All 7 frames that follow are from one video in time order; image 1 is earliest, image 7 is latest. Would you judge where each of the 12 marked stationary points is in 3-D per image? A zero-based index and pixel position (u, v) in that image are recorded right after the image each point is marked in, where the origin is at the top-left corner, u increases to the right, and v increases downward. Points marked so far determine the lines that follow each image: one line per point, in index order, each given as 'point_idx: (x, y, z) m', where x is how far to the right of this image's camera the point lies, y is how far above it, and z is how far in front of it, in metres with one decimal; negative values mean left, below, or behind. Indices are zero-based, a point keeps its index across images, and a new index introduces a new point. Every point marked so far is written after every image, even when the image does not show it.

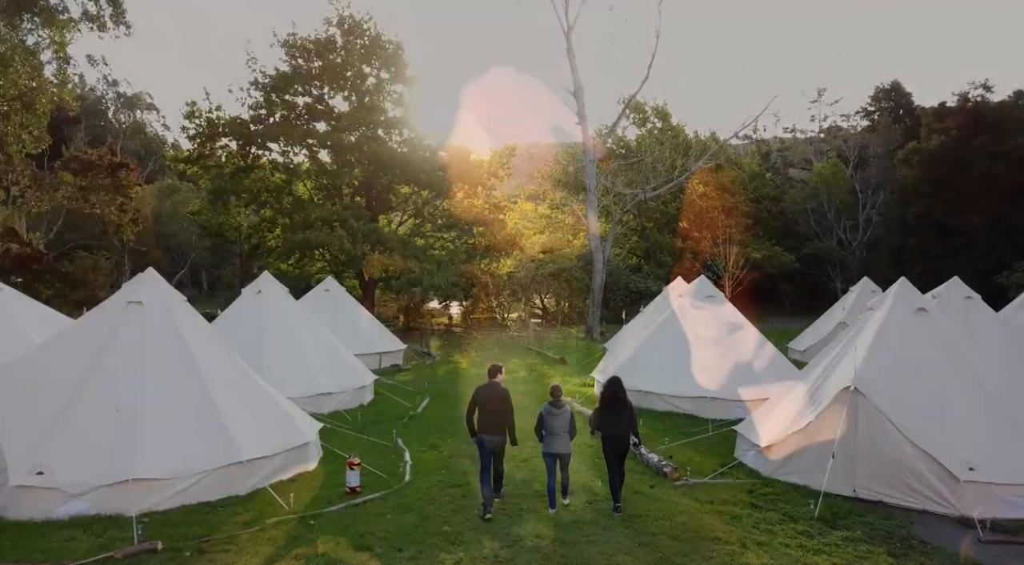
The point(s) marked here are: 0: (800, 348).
0: (+7.5, -1.7, +17.7) m
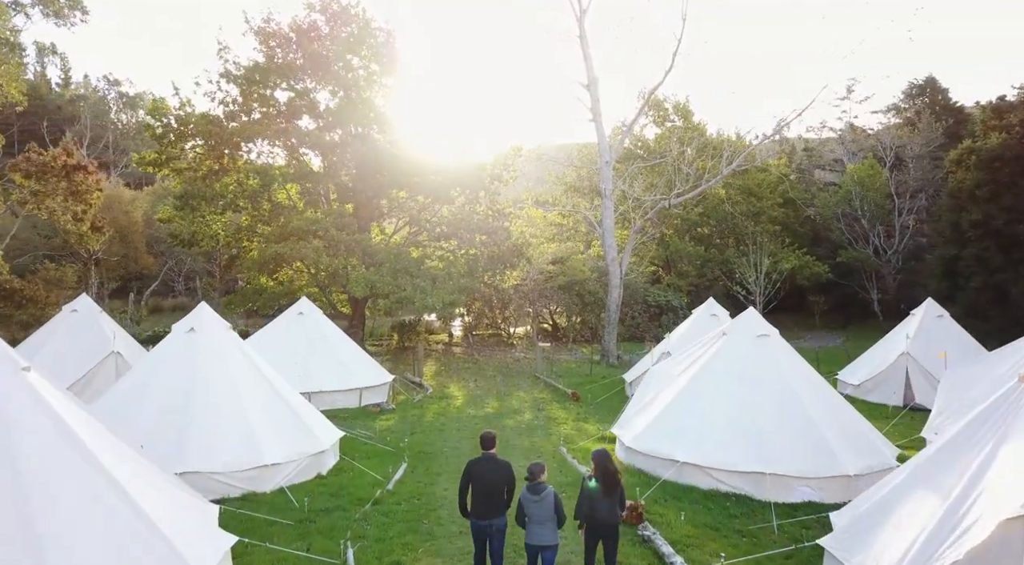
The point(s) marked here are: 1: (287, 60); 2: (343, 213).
0: (+7.6, -2.2, +15.1) m
1: (-6.3, +6.3, +19.0) m
2: (-4.6, +1.8, +18.3) m
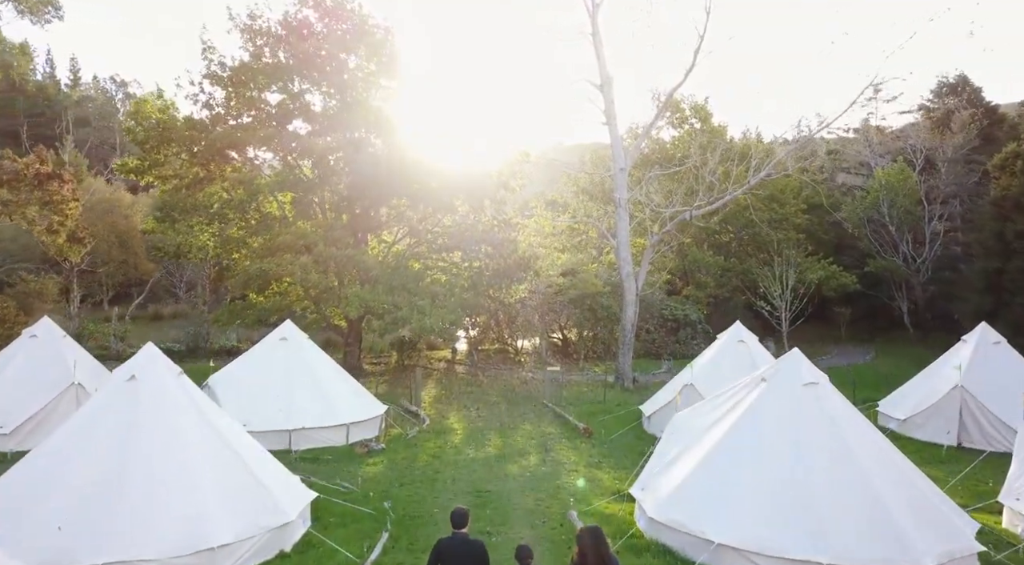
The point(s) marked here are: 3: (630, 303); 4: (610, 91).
0: (+7.7, -2.7, +13.5) m
1: (-6.1, +5.9, +17.7) m
2: (-4.4, +1.4, +17.0) m
3: (+3.2, -0.6, +18.4) m
4: (+2.6, +5.0, +17.8) m
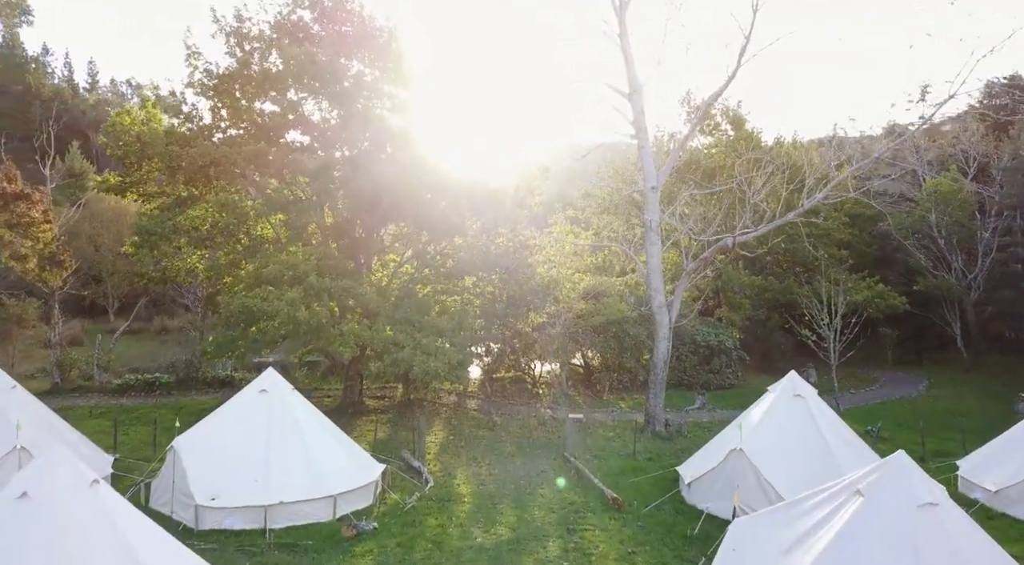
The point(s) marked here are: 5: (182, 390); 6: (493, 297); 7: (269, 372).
0: (+8.0, -3.5, +11.4) m
1: (-5.7, +5.2, +15.9) m
2: (-4.0, +0.7, +15.2) m
3: (+3.6, -1.3, +16.4) m
4: (+3.0, +4.3, +15.7) m
5: (-9.2, -3.0, +18.9) m
6: (-0.5, -0.4, +18.0) m
7: (-4.2, -1.6, +11.7) m
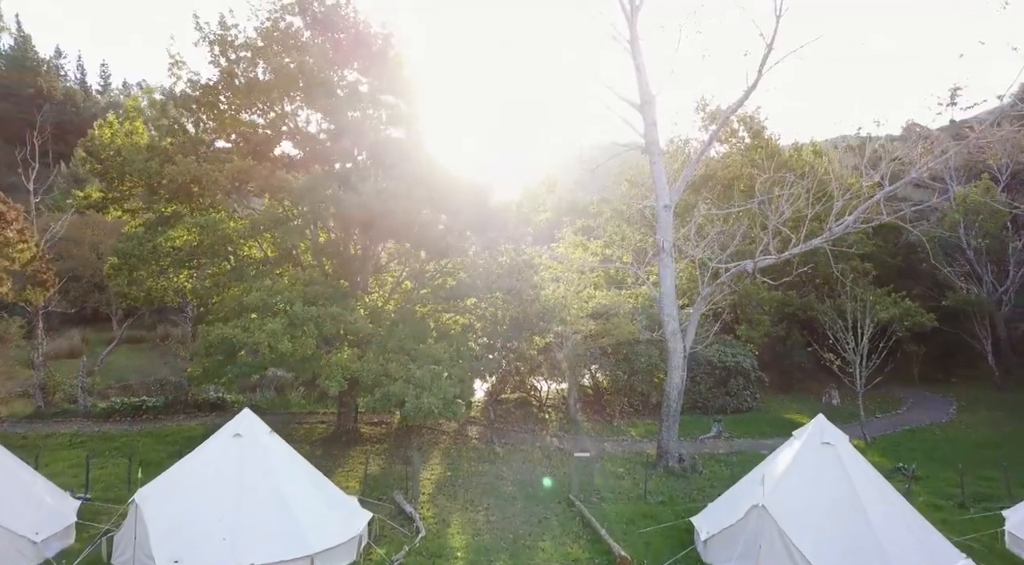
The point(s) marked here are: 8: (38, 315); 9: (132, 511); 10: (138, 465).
0: (+8.0, -4.0, +10.2) m
1: (-5.6, +4.6, +15.0) m
2: (-4.0, +0.1, +14.2) m
3: (+3.7, -1.9, +15.3) m
4: (+3.0, +3.7, +14.6) m
5: (-9.1, -3.5, +18.0) m
6: (-0.4, -0.9, +17.0) m
7: (-4.2, -2.1, +10.8) m
8: (-12.8, -0.9, +18.3) m
9: (-5.5, -3.3, +9.7) m
10: (-8.0, -3.9, +14.4) m
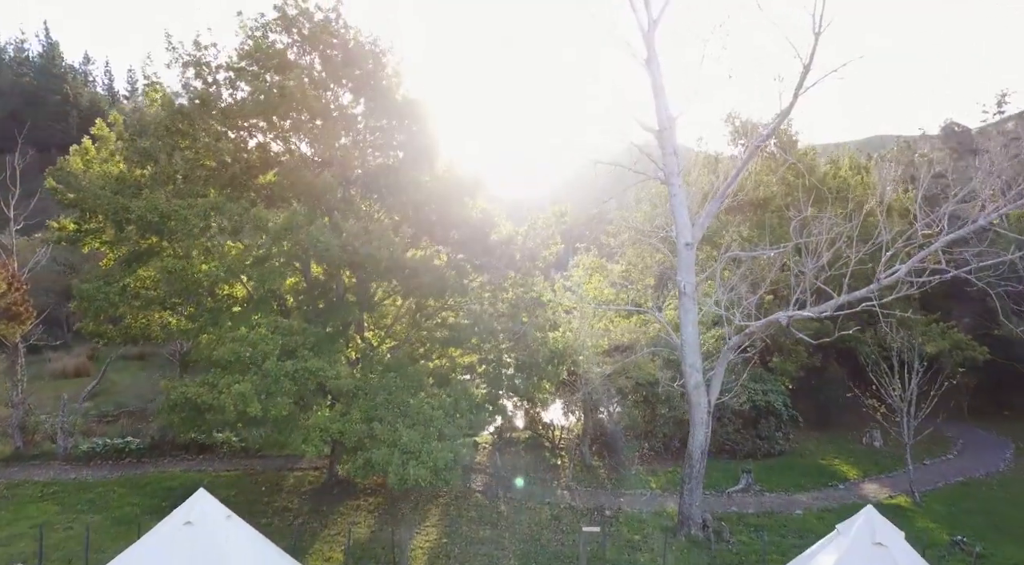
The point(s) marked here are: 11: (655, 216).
0: (+7.8, -4.9, +8.4) m
1: (-5.5, +3.8, +13.7) m
2: (-4.0, -0.7, +12.8) m
3: (+3.8, -2.8, +13.6) m
4: (+3.1, +2.8, +13.0) m
5: (-8.9, -4.4, +16.9) m
6: (-0.3, -1.8, +15.5) m
7: (-4.3, -3.0, +9.4) m
8: (-12.6, -1.7, +17.3) m
9: (-5.6, -4.2, +8.4) m
10: (-7.9, -4.7, +13.2) m
11: (+3.9, +1.8, +18.6) m
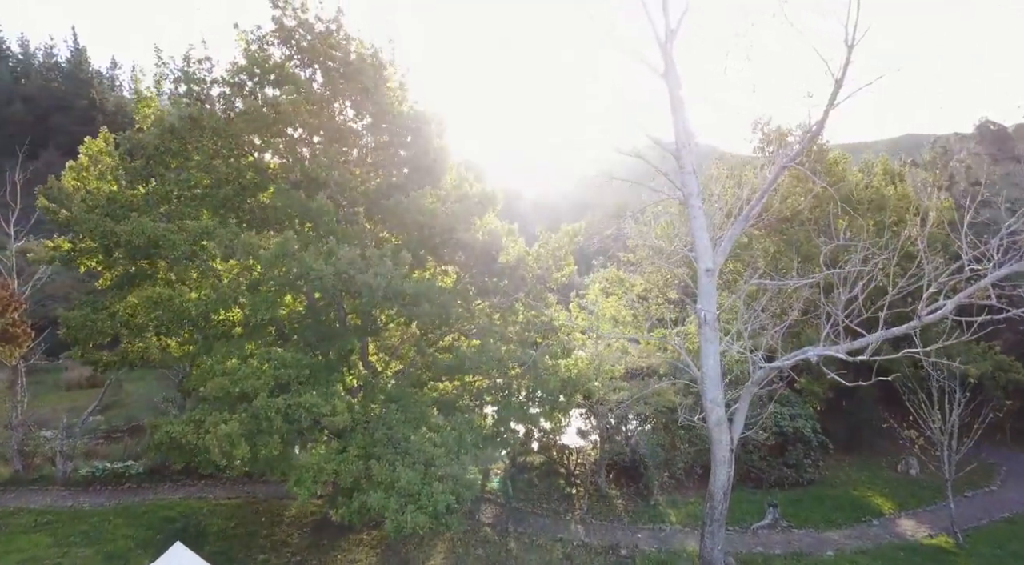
0: (+7.8, -5.5, +7.3) m
1: (-5.4, +3.3, +13.0) m
2: (-3.8, -1.2, +12.1) m
3: (+3.9, -3.3, +12.7) m
4: (+3.3, +2.3, +12.1) m
5: (-8.7, -4.9, +16.3) m
6: (-0.1, -2.3, +14.7) m
7: (-4.3, -3.5, +8.7) m
8: (-12.3, -2.2, +16.9) m
9: (-5.6, -4.6, +7.8) m
10: (-7.8, -5.2, +12.6) m
11: (+4.3, +1.3, +17.6) m
